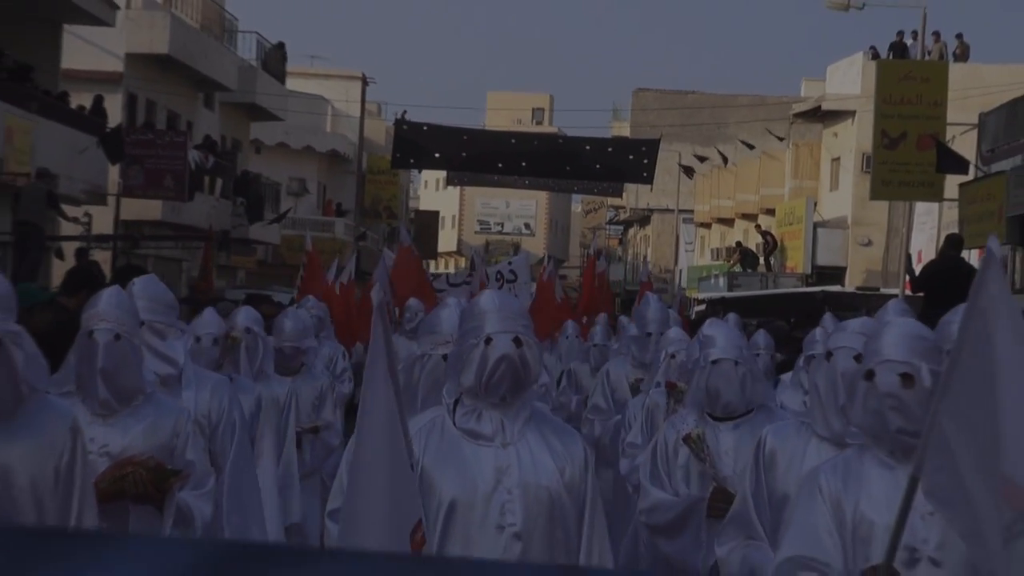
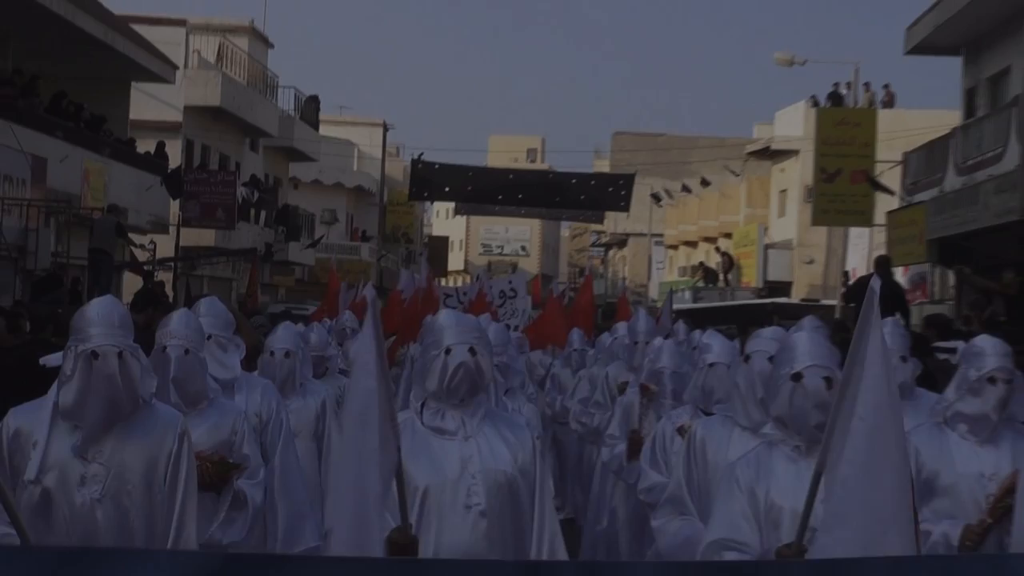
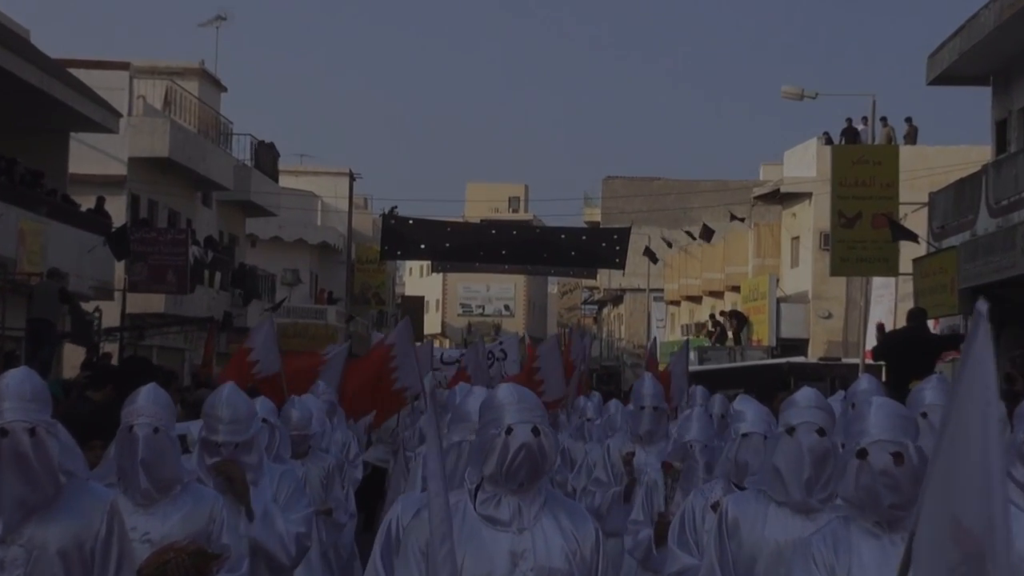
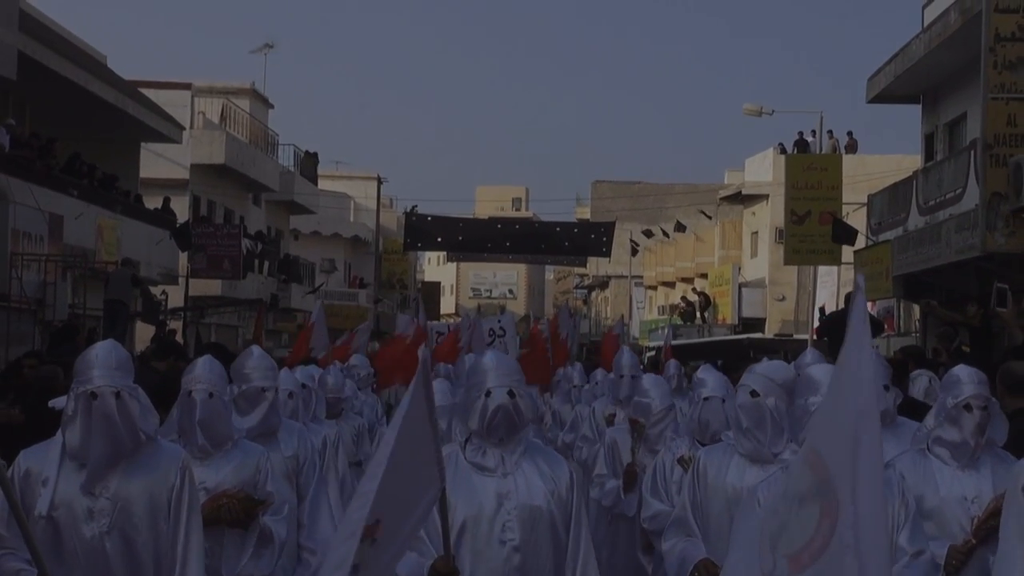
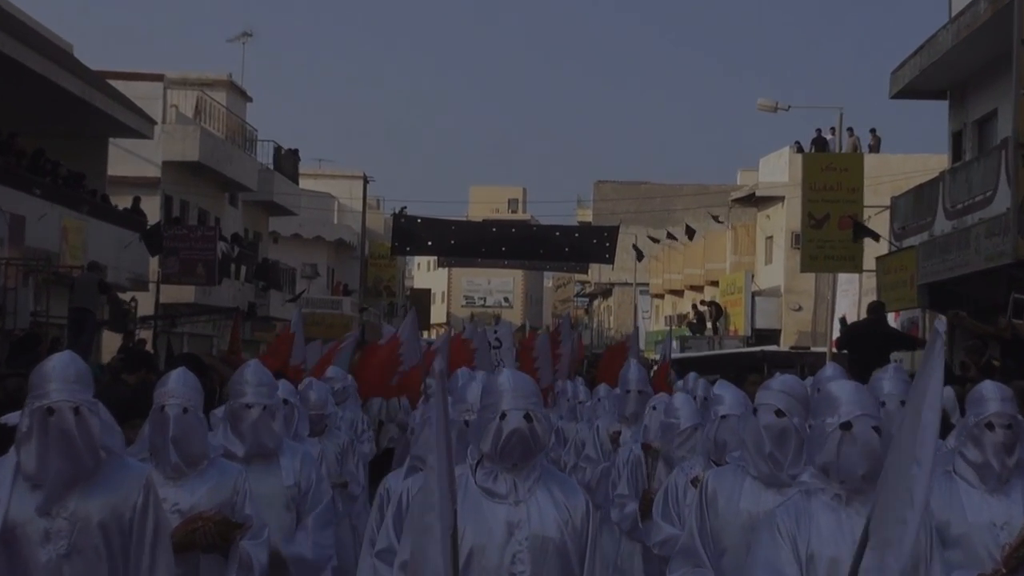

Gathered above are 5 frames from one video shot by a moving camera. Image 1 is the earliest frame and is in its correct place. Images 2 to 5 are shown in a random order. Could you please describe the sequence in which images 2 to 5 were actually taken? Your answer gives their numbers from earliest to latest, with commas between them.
2, 4, 5, 3
